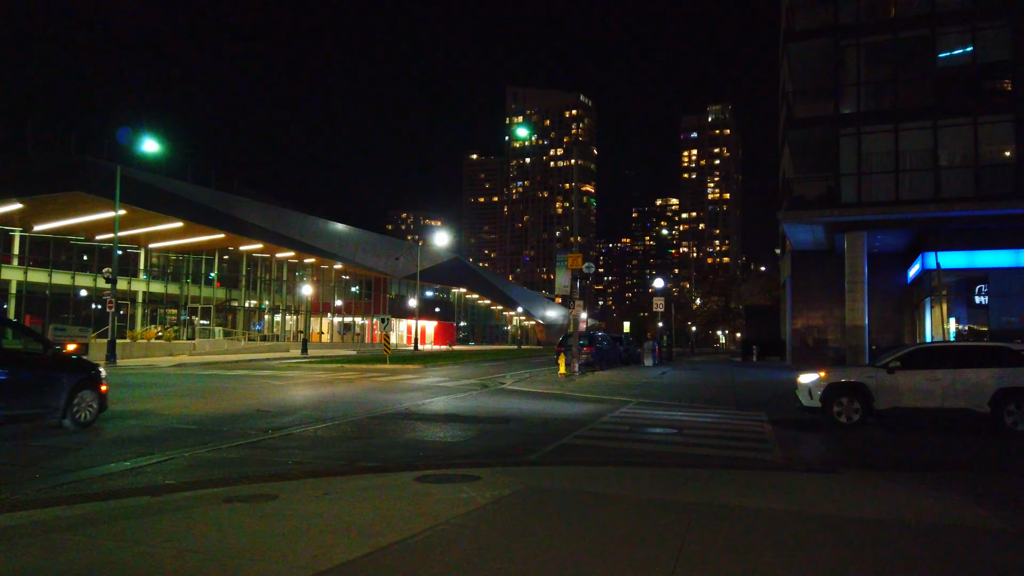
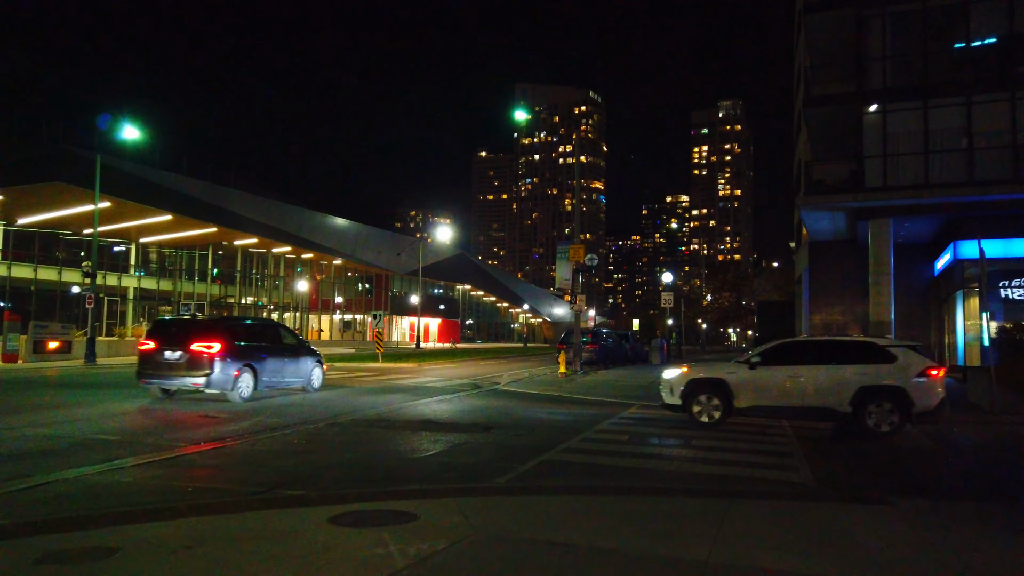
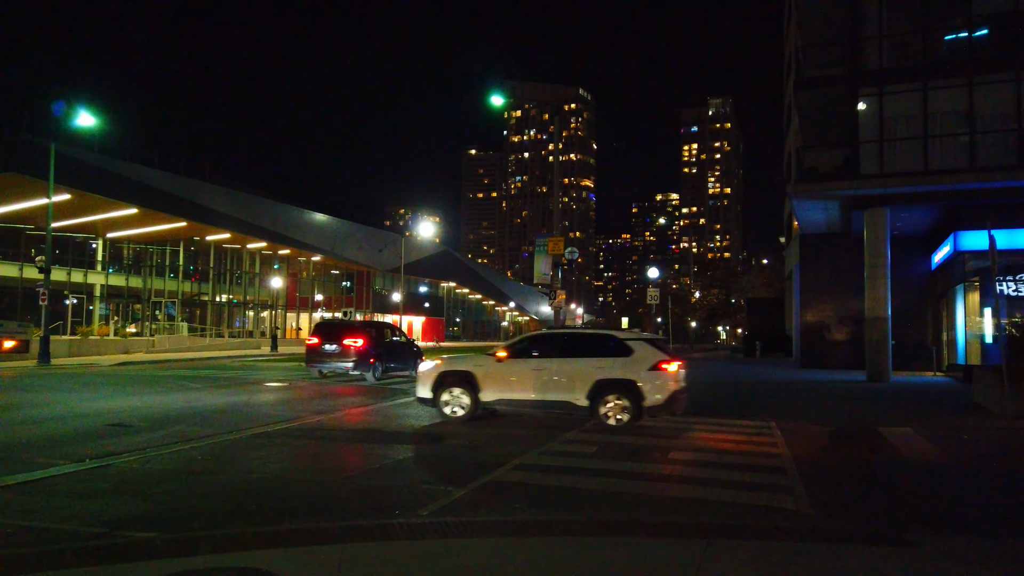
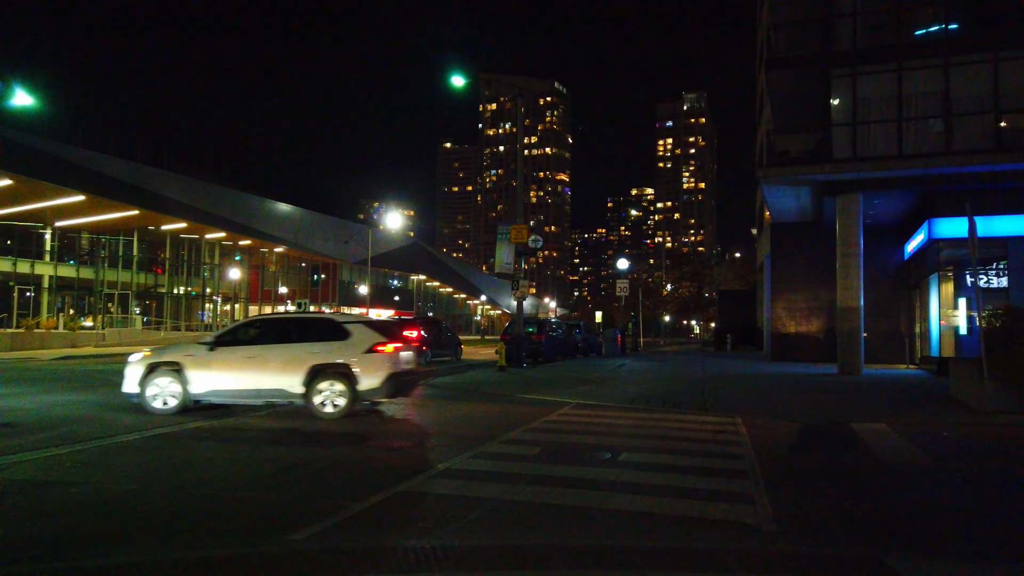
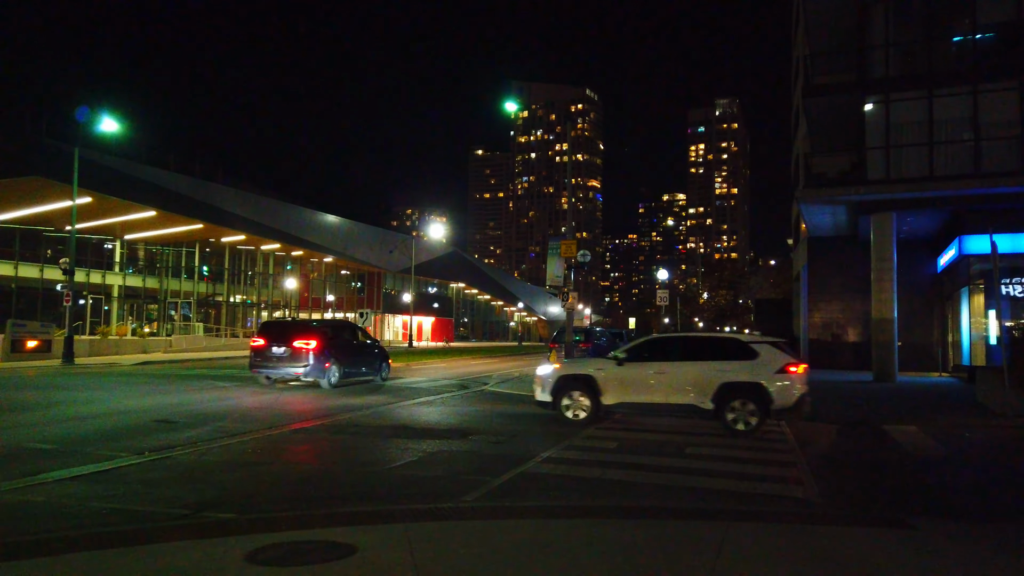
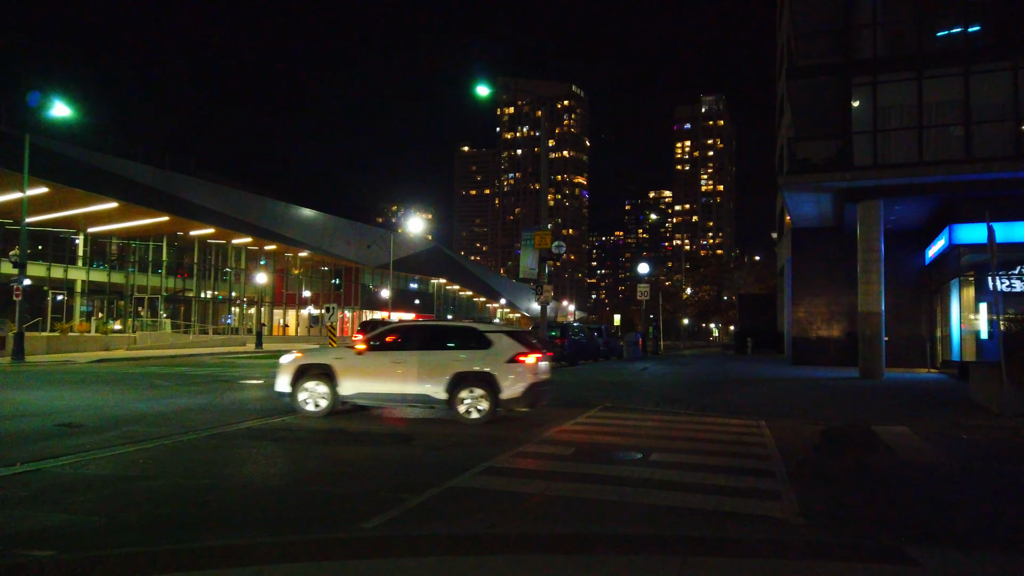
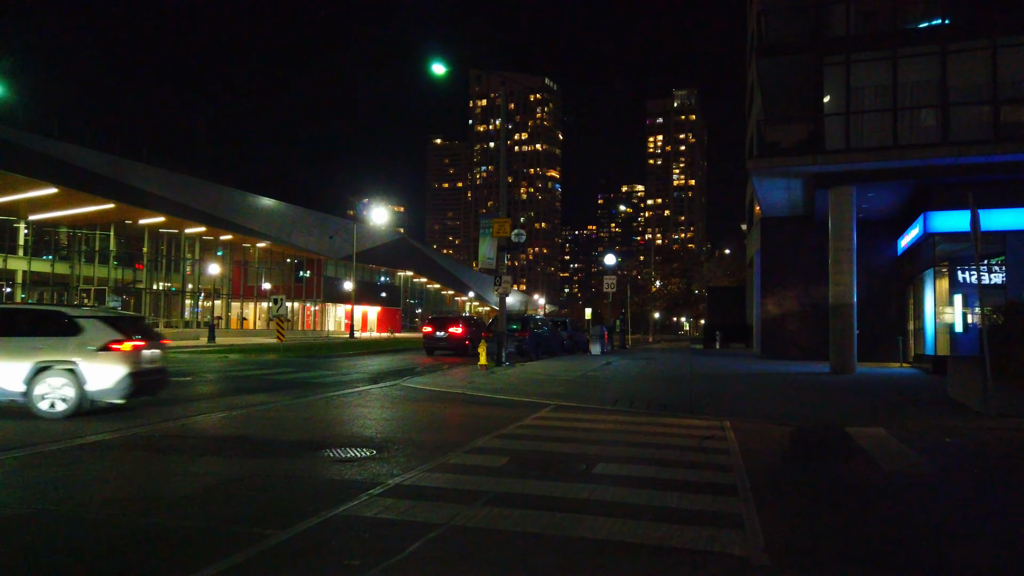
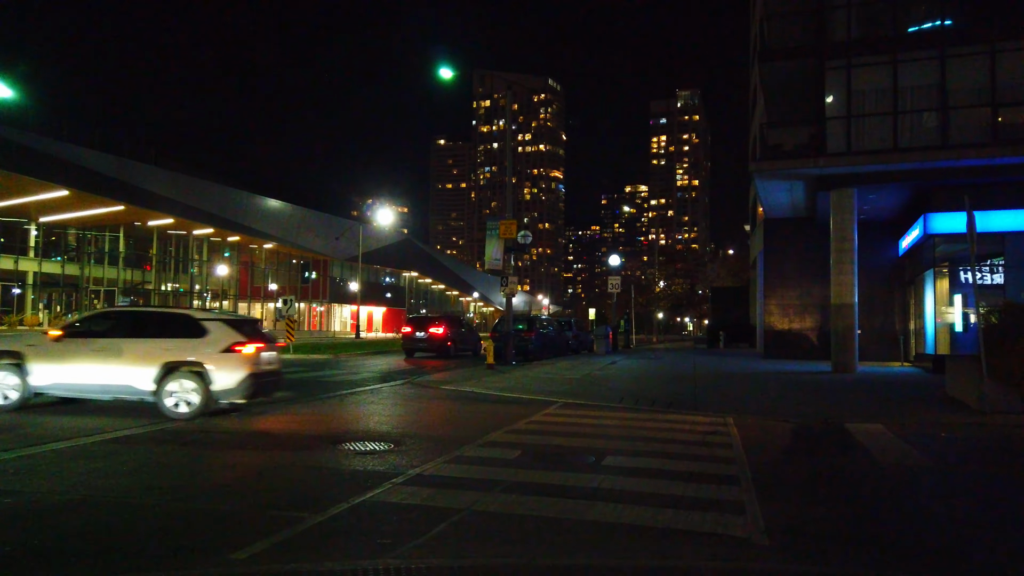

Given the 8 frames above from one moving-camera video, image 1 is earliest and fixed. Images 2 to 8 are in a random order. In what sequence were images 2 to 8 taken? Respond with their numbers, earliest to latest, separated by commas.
2, 5, 3, 6, 4, 8, 7
